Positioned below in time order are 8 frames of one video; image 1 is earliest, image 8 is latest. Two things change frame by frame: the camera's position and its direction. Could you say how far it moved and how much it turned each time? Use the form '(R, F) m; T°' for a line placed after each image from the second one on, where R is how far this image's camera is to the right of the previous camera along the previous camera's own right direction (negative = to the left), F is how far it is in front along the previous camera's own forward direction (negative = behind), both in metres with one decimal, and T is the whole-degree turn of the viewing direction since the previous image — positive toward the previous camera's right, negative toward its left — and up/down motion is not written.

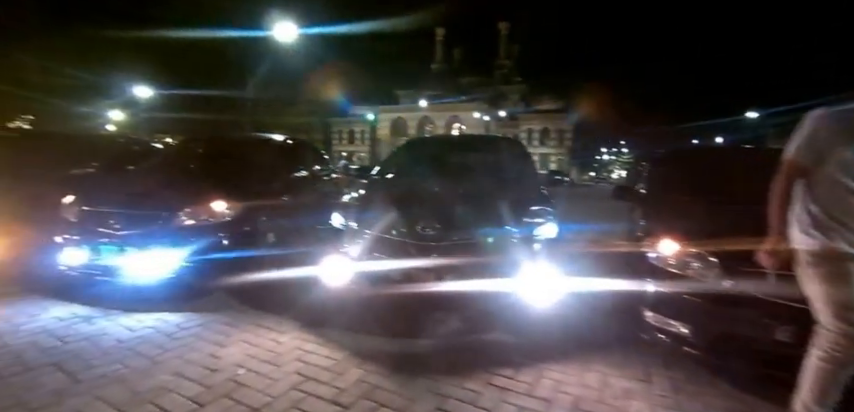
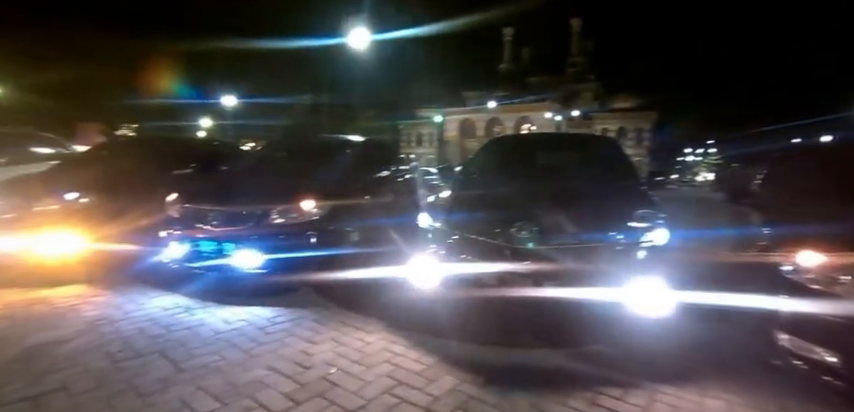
(-0.4, +0.4) m; -9°
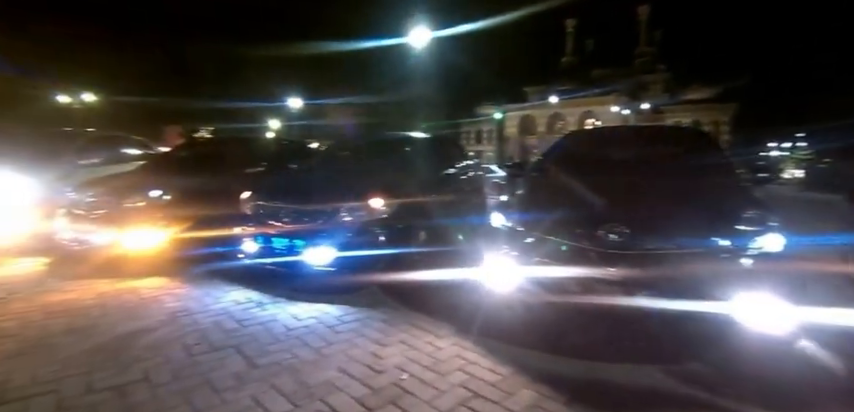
(-0.2, +0.3) m; -8°
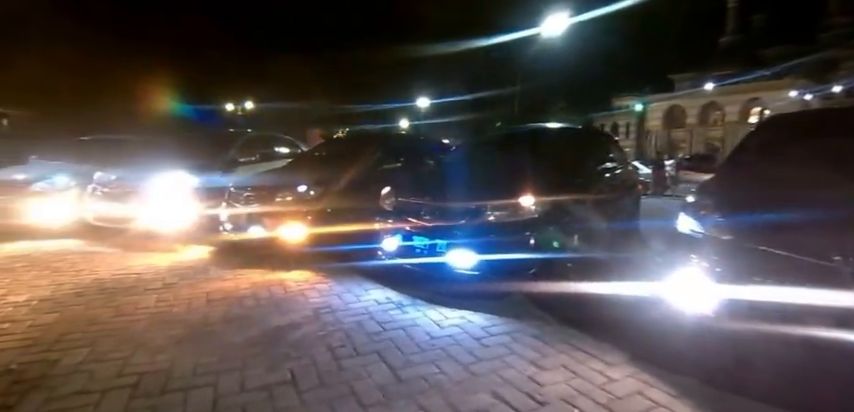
(-0.4, +0.6) m; -17°
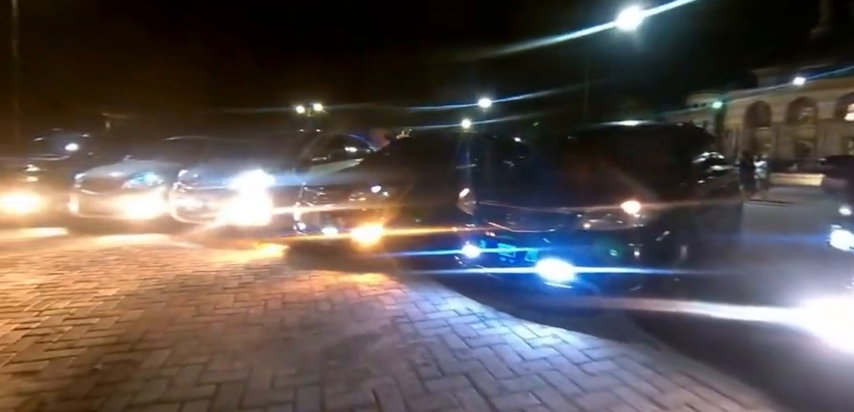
(-0.3, +0.4) m; -8°
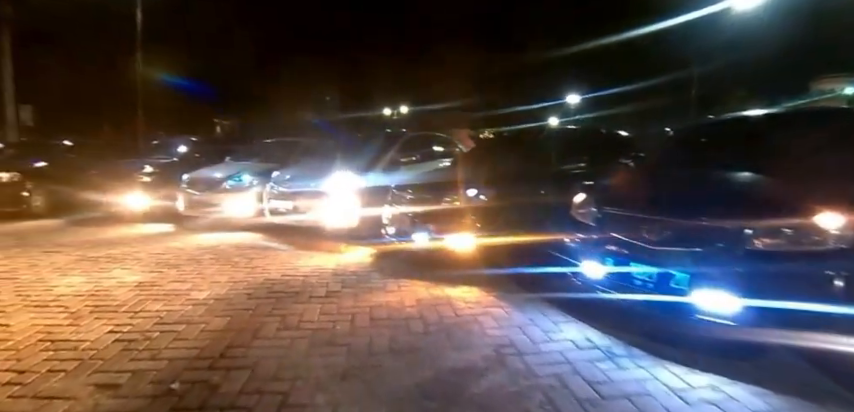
(-0.2, +0.5) m; -11°
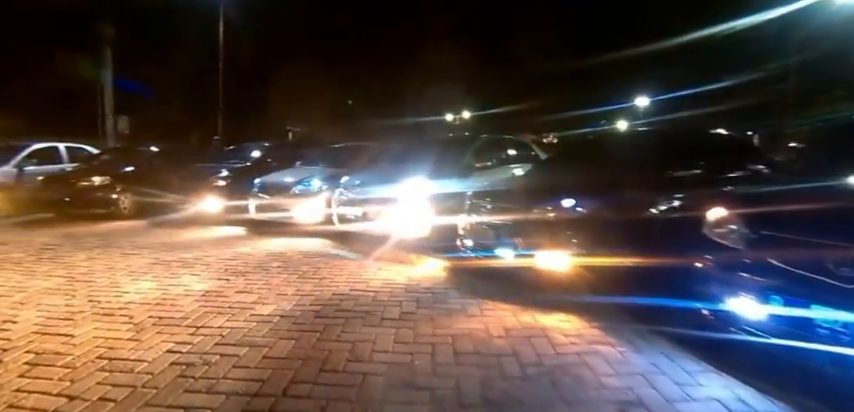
(-0.2, +0.5) m; -9°
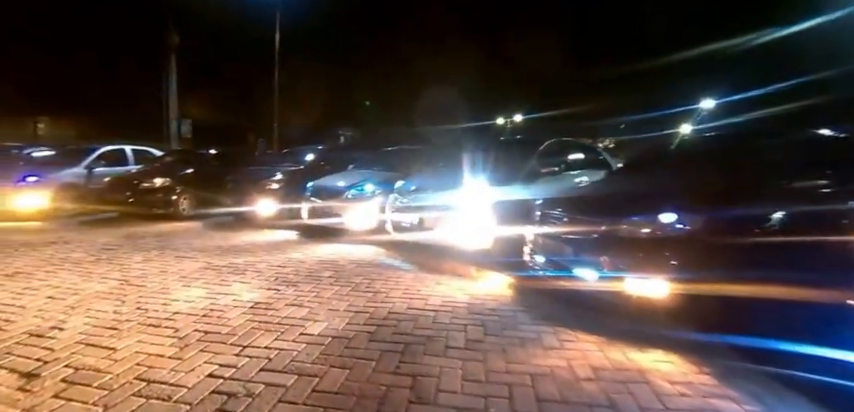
(-0.2, +0.4) m; -7°
